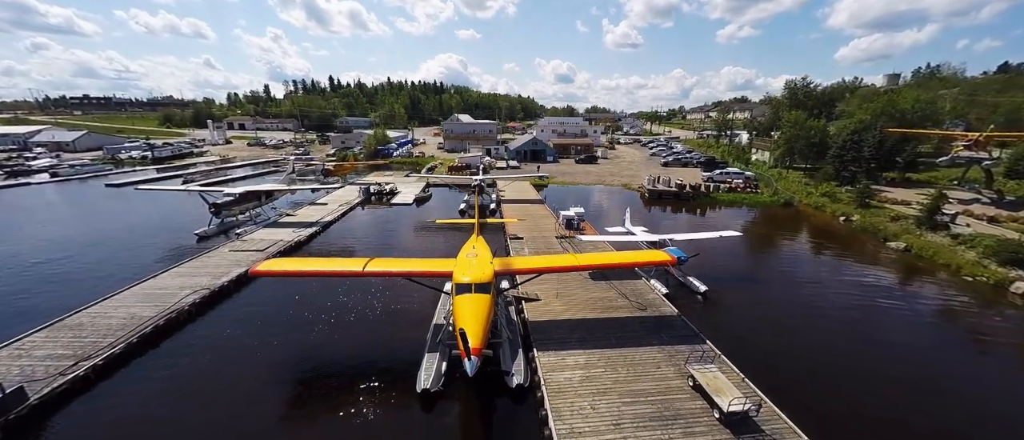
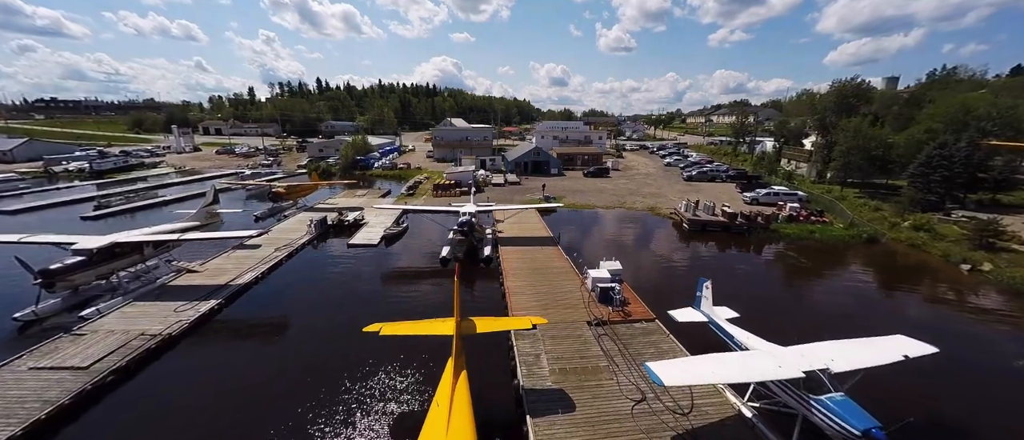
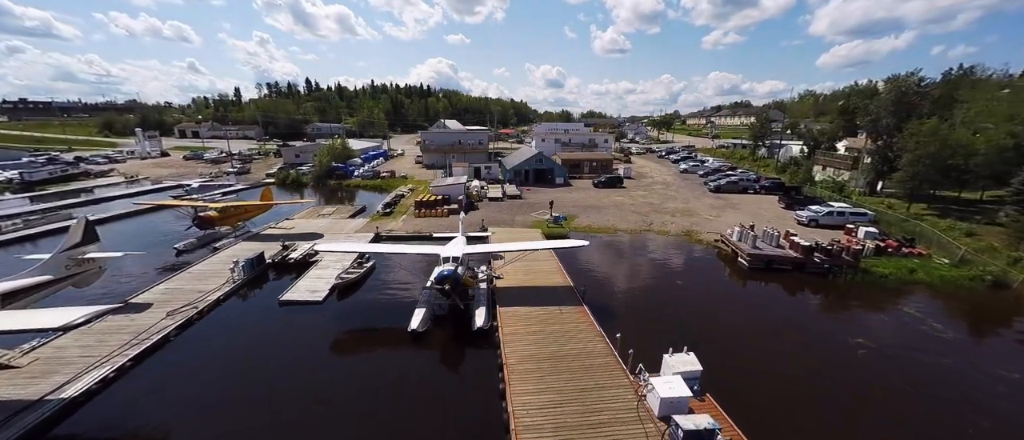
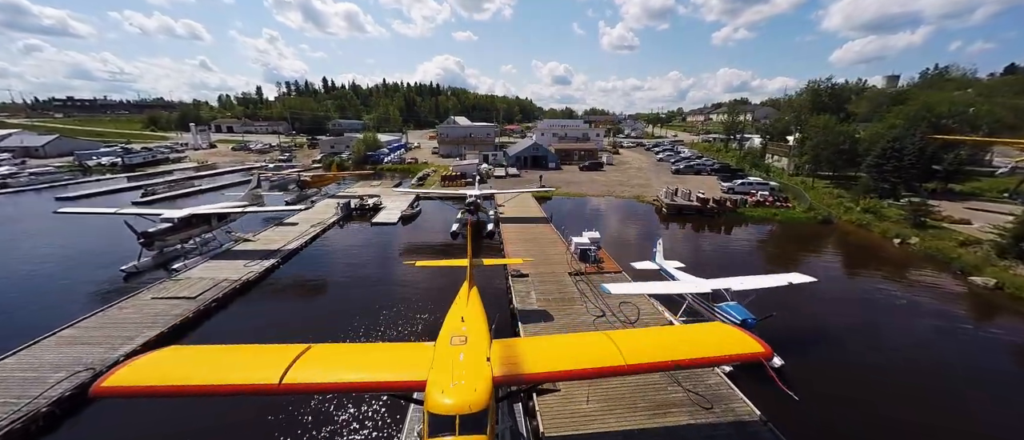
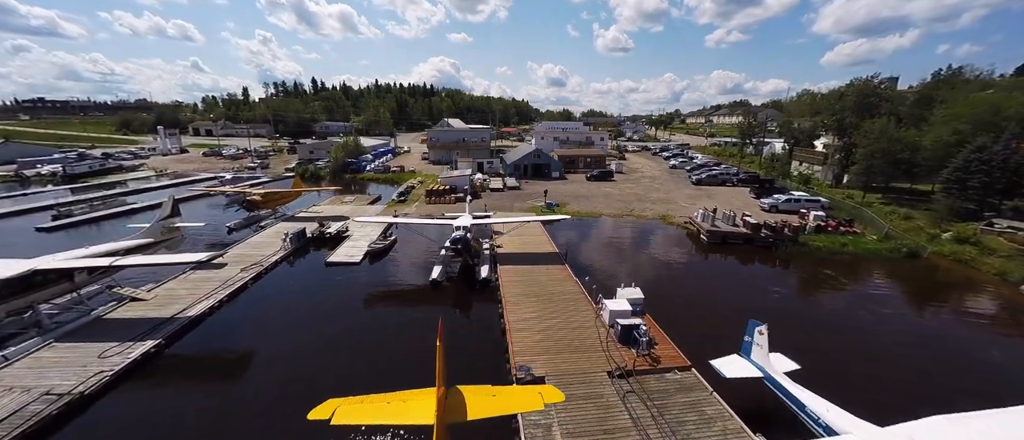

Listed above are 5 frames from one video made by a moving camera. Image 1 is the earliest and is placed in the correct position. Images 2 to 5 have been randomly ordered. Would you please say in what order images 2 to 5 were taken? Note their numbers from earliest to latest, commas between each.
4, 2, 5, 3
